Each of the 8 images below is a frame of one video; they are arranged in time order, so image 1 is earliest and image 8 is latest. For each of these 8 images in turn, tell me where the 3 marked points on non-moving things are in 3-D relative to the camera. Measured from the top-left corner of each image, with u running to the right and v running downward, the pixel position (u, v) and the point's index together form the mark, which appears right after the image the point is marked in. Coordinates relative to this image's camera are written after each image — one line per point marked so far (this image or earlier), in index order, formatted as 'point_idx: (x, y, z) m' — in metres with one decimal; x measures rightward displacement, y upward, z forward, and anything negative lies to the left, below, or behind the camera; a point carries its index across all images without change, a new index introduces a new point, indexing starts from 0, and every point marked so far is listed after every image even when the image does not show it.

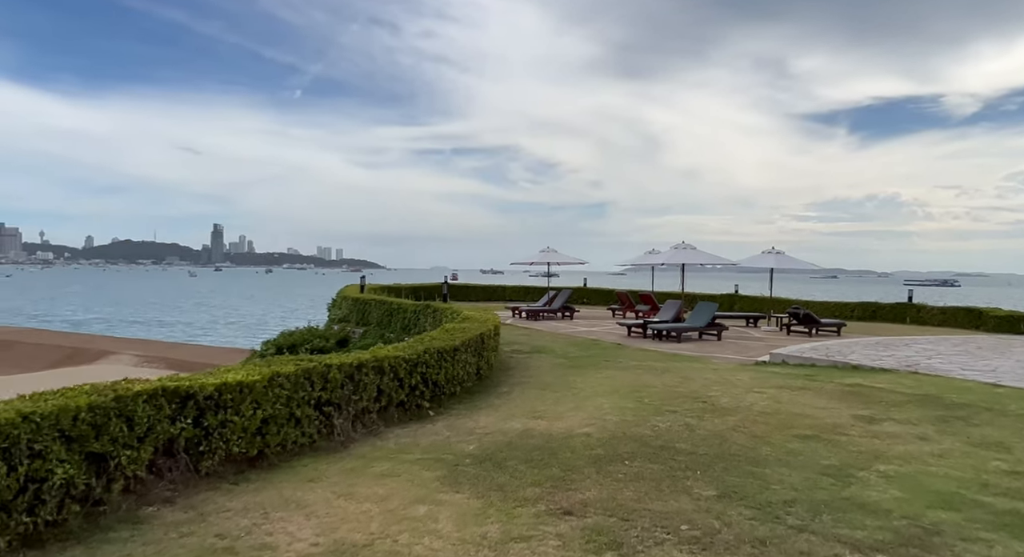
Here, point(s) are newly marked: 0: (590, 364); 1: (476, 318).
0: (+1.3, -1.4, +10.7) m
1: (-0.5, -0.6, +9.5) m
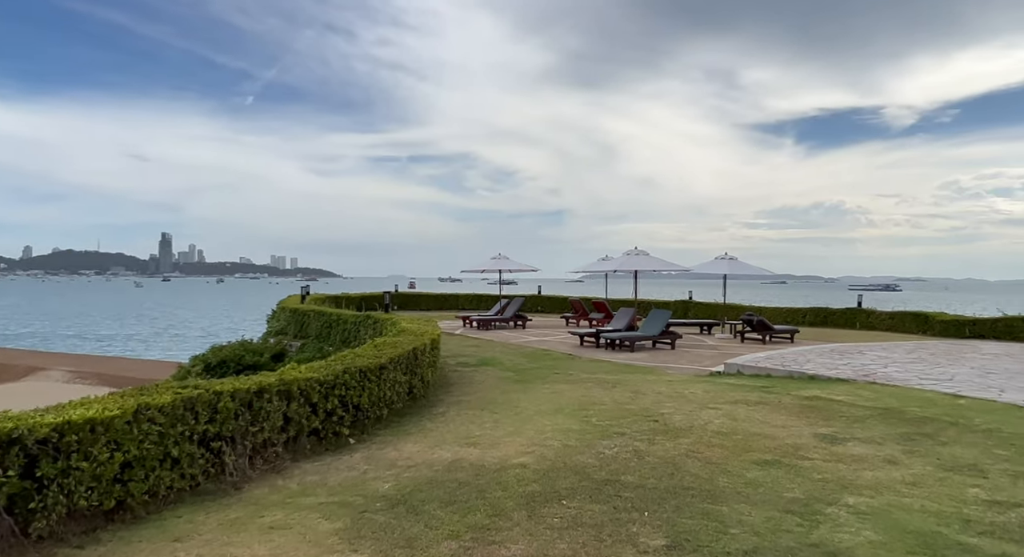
0: (+0.4, -1.6, +10.0) m
1: (-1.3, -0.7, +8.8) m
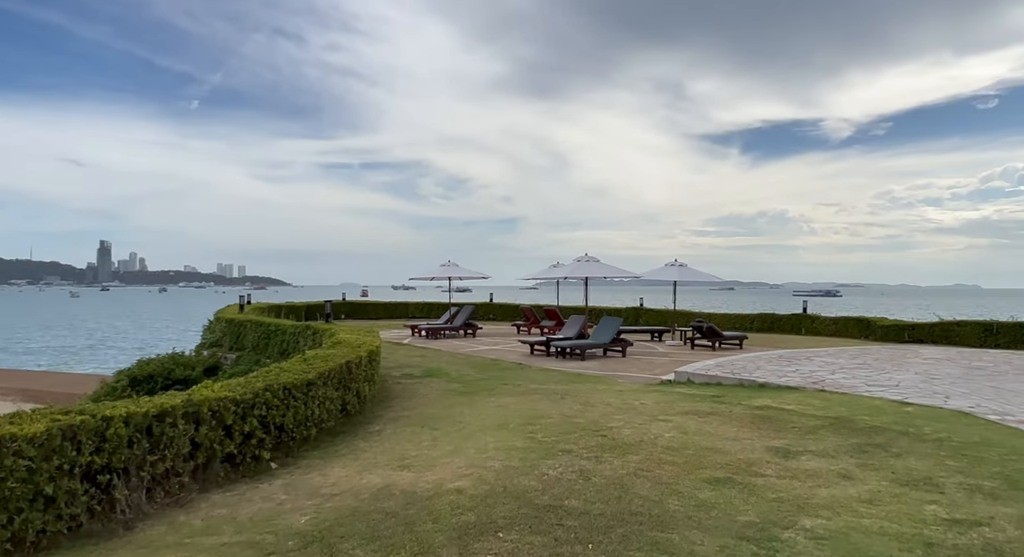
0: (-0.4, -1.7, +9.6) m
1: (-2.1, -0.8, +8.3) m
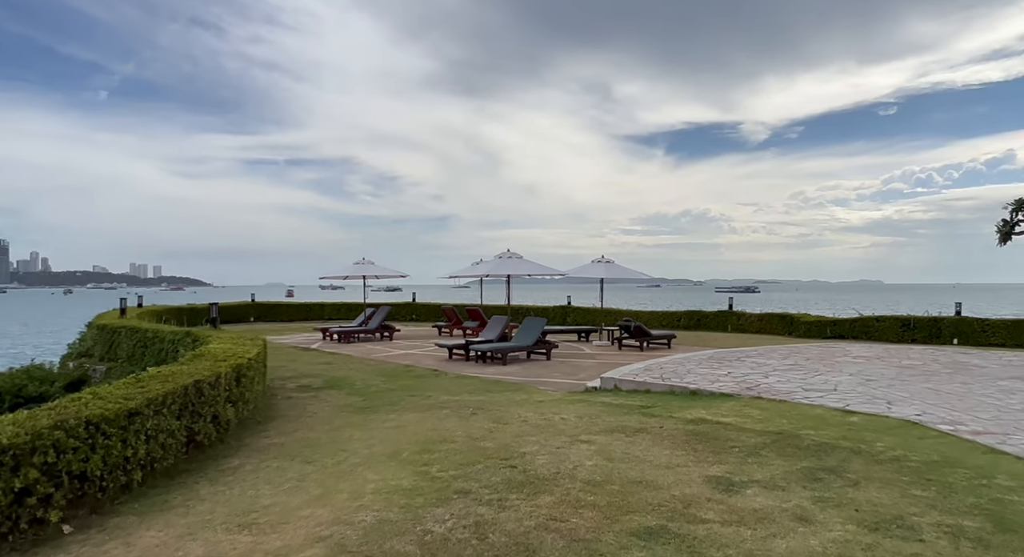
0: (-1.6, -1.7, +8.4) m
1: (-3.2, -0.8, +6.9) m
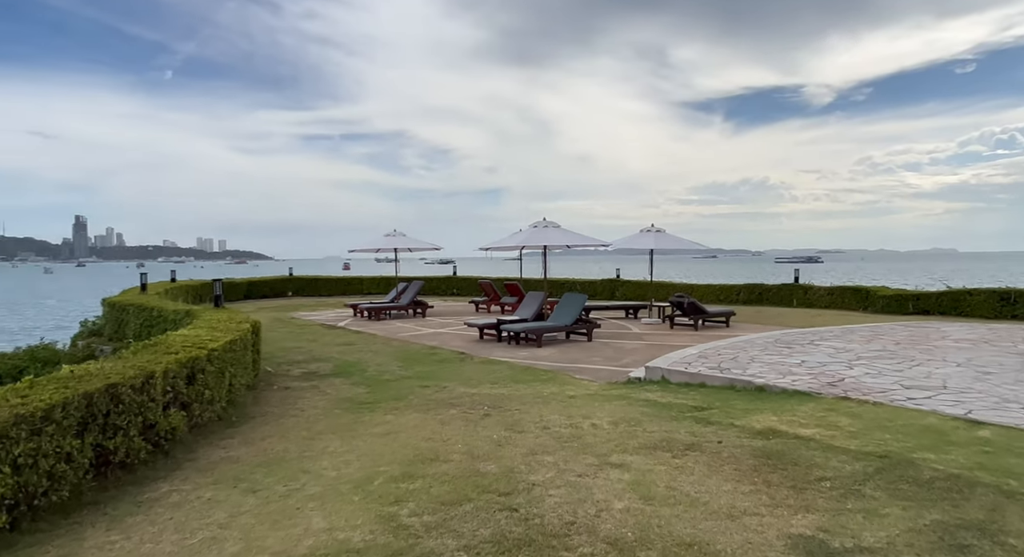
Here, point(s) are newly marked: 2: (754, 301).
0: (-1.3, -1.4, +7.2) m
1: (-3.0, -0.6, +5.8) m
2: (+7.6, -0.7, +20.0) m
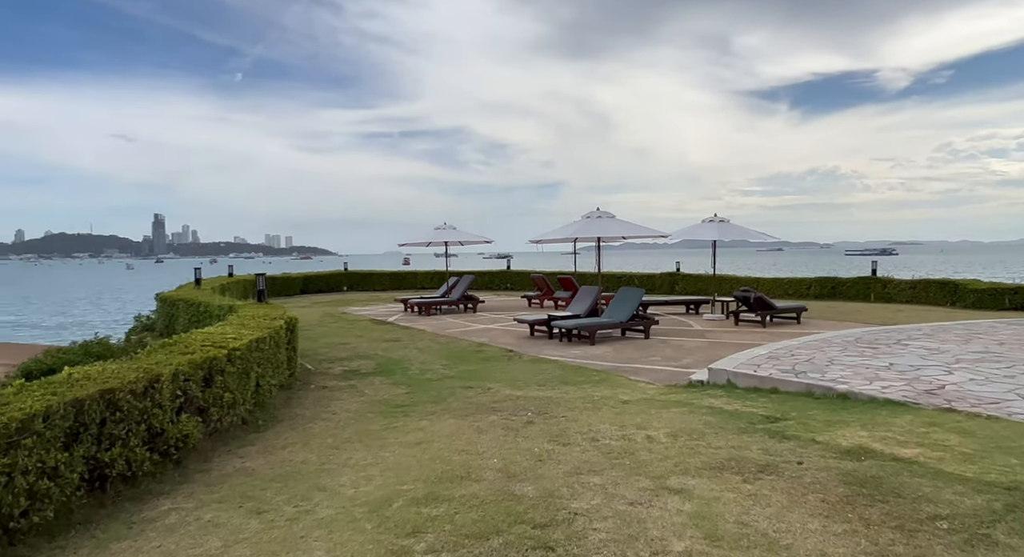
0: (-0.8, -1.3, +6.7) m
1: (-2.6, -0.5, +5.4) m
2: (+9.2, -0.5, +18.6) m
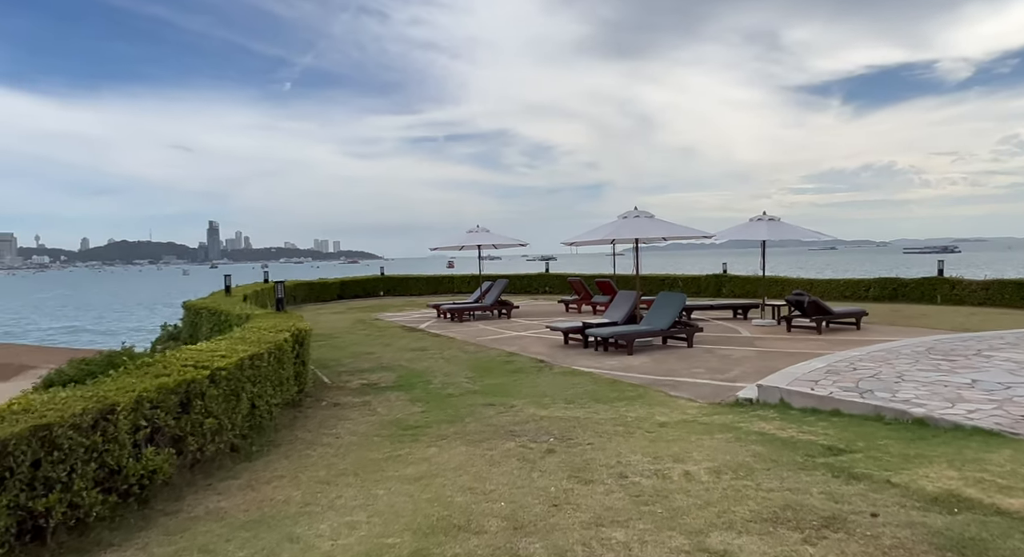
0: (-0.6, -1.4, +6.1) m
1: (-2.5, -0.6, +5.0) m
2: (+10.2, -0.6, +17.3) m
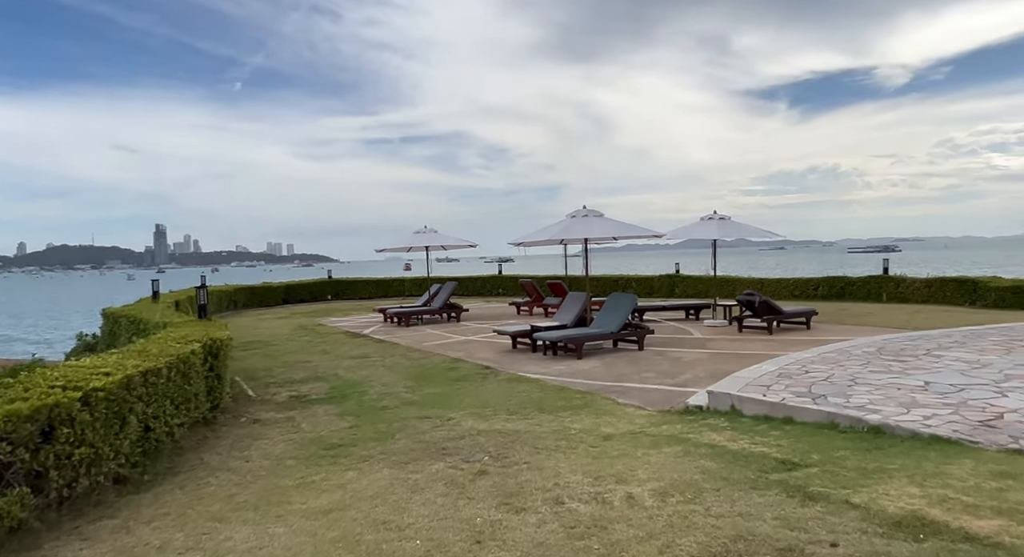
0: (-1.2, -1.4, +5.6) m
1: (-3.0, -0.6, +4.3) m
2: (+8.9, -0.5, +17.5) m
